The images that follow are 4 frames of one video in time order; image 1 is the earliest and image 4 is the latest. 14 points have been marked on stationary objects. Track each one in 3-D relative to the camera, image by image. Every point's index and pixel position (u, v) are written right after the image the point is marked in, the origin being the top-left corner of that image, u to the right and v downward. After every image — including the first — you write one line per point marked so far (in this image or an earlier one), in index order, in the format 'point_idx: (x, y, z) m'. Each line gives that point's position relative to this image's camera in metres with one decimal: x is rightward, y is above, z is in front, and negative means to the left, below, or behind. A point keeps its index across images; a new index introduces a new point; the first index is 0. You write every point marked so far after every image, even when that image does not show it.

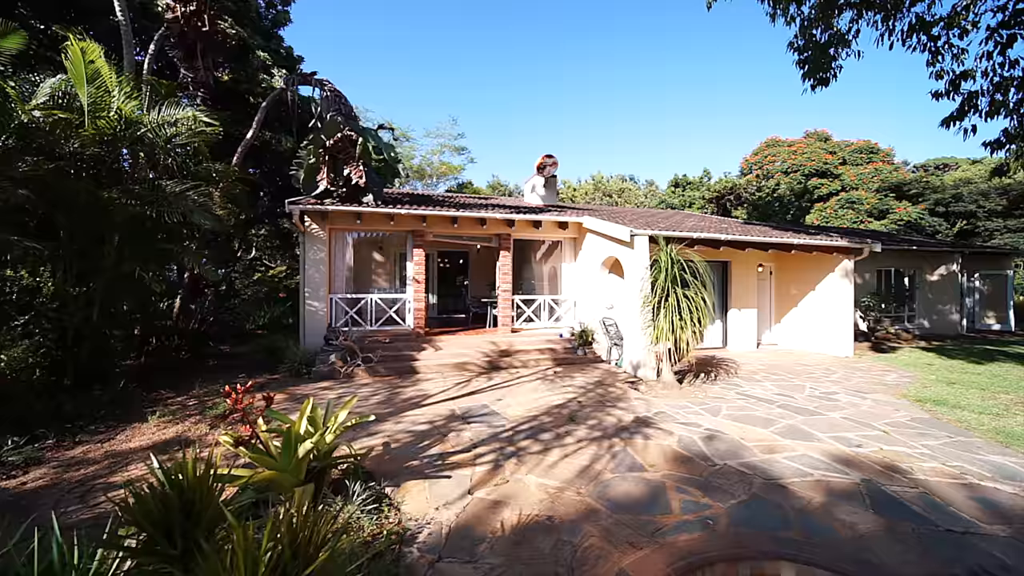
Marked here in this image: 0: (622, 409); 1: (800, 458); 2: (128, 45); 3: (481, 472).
0: (+1.8, -2.0, +5.7) m
1: (+3.4, -2.0, +4.2) m
2: (-7.7, +4.9, +7.3) m
3: (-0.3, -2.0, +3.8) m
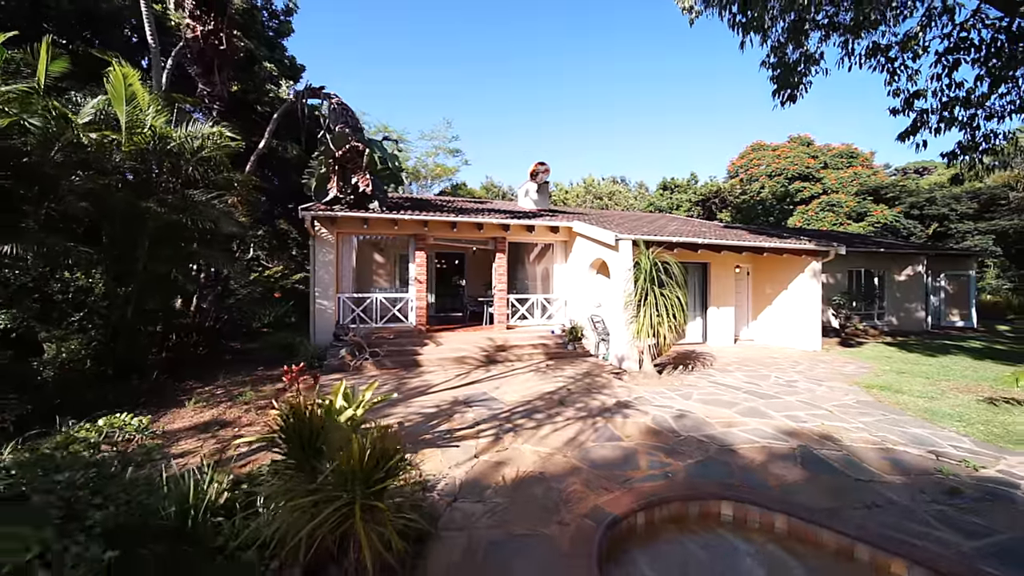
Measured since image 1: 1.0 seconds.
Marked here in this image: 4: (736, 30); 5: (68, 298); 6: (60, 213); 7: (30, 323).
0: (+1.7, -1.9, +6.4) m
1: (+3.4, -2.0, +4.9) m
2: (-7.8, +4.9, +7.8) m
3: (-0.3, -2.0, +4.5) m
4: (+5.5, +6.2, +8.6) m
5: (-6.9, -0.1, +5.5) m
6: (-7.2, +1.2, +5.6) m
7: (-7.1, -0.5, +5.1) m
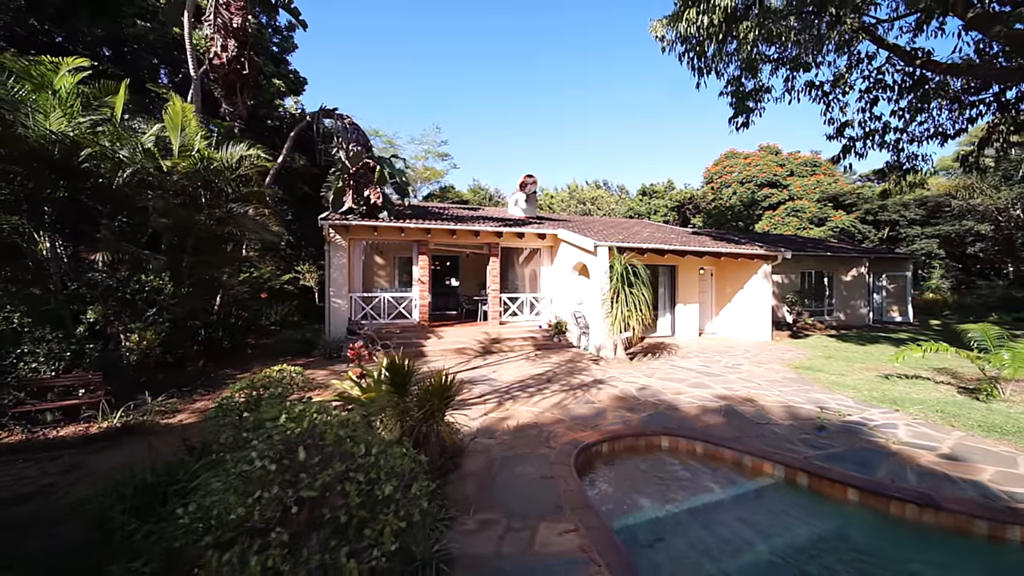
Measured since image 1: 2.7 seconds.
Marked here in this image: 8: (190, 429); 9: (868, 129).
0: (+1.6, -1.9, +7.8) m
1: (+3.4, -2.0, +6.4) m
2: (-8.0, +4.9, +8.8) m
3: (-0.4, -1.9, +5.8) m
4: (+5.3, +6.3, +10.1) m
5: (-6.9, -0.2, +6.6) m
6: (-7.3, +1.2, +6.7) m
7: (-7.1, -0.5, +6.2) m
8: (-4.5, -2.0, +4.9) m
9: (+11.7, +5.2, +11.5) m
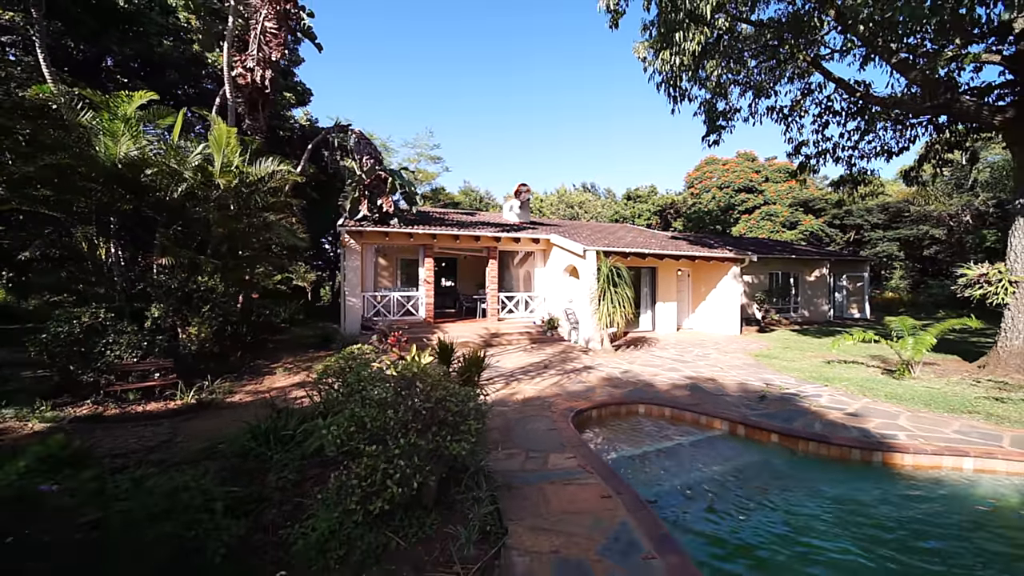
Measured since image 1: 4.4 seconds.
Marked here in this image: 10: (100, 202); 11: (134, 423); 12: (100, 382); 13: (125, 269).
0: (+1.7, -1.9, +9.1) m
1: (+3.5, -2.0, +7.8) m
2: (-8.0, +4.9, +9.8) m
3: (-0.2, -1.9, +7.0) m
4: (+5.2, +6.3, +11.5) m
5: (-6.8, -0.1, +7.5) m
6: (-7.2, +1.2, +7.6) m
7: (-7.0, -0.5, +7.1) m
8: (-4.3, -2.0, +5.9) m
9: (+11.6, +5.2, +13.1) m
10: (-7.7, +1.6, +6.5) m
11: (-5.6, -2.0, +5.2) m
12: (-7.0, -1.6, +6.0) m
13: (-7.8, +0.4, +7.1) m
